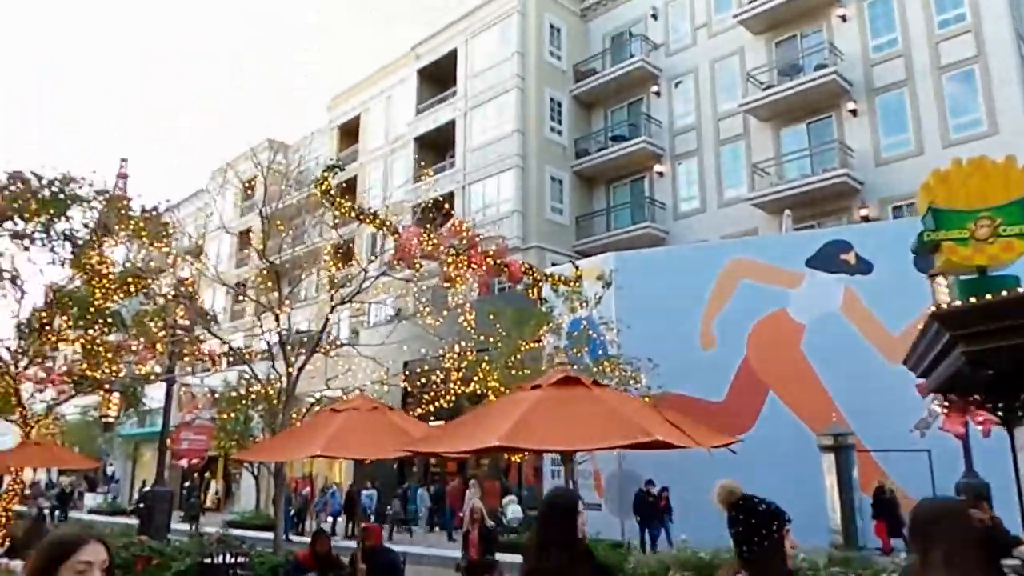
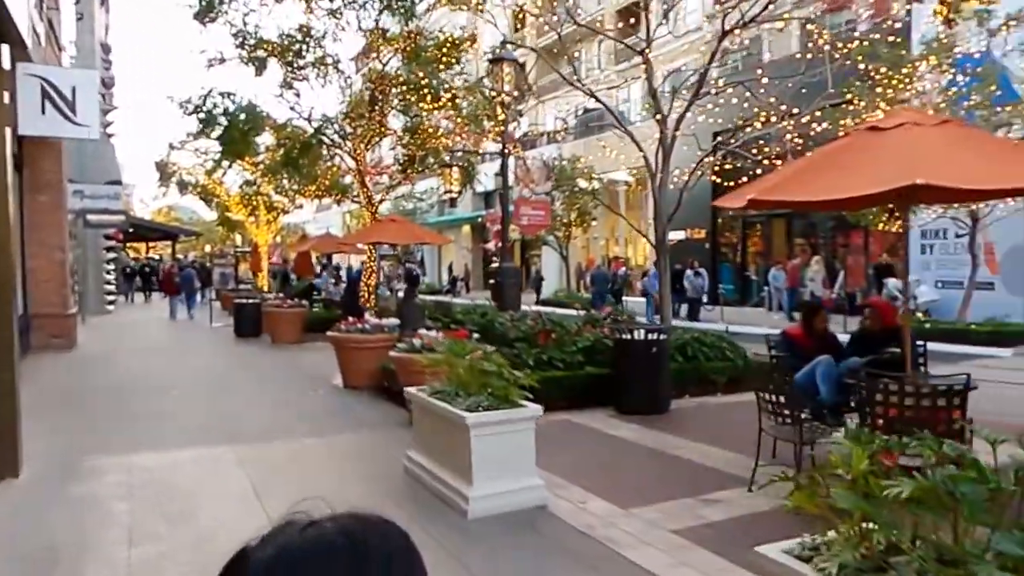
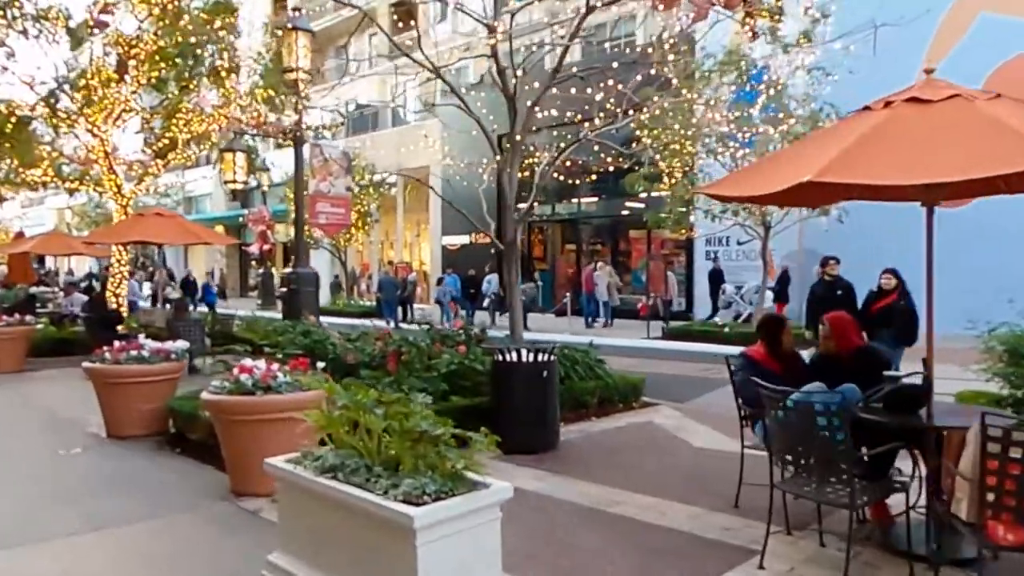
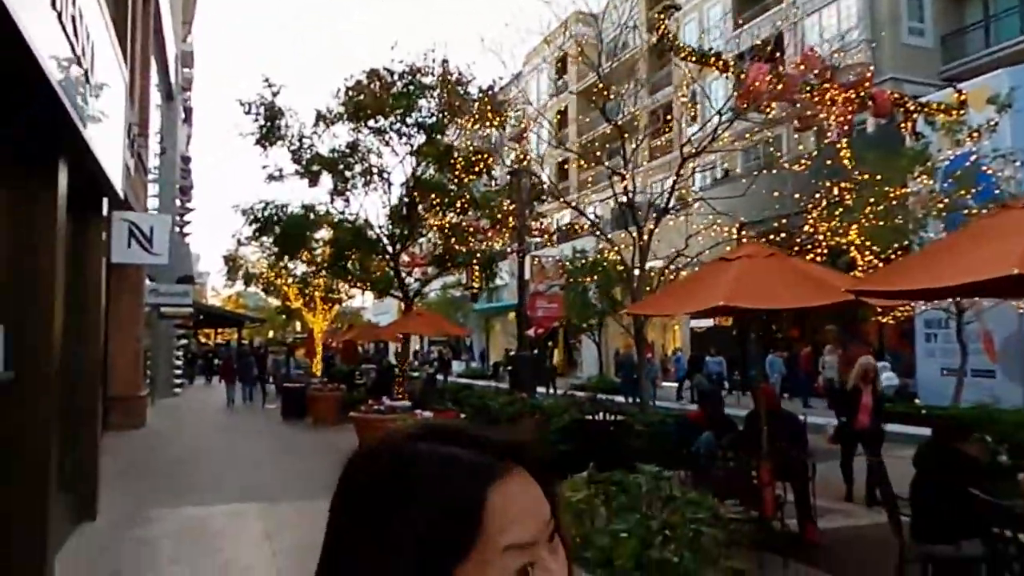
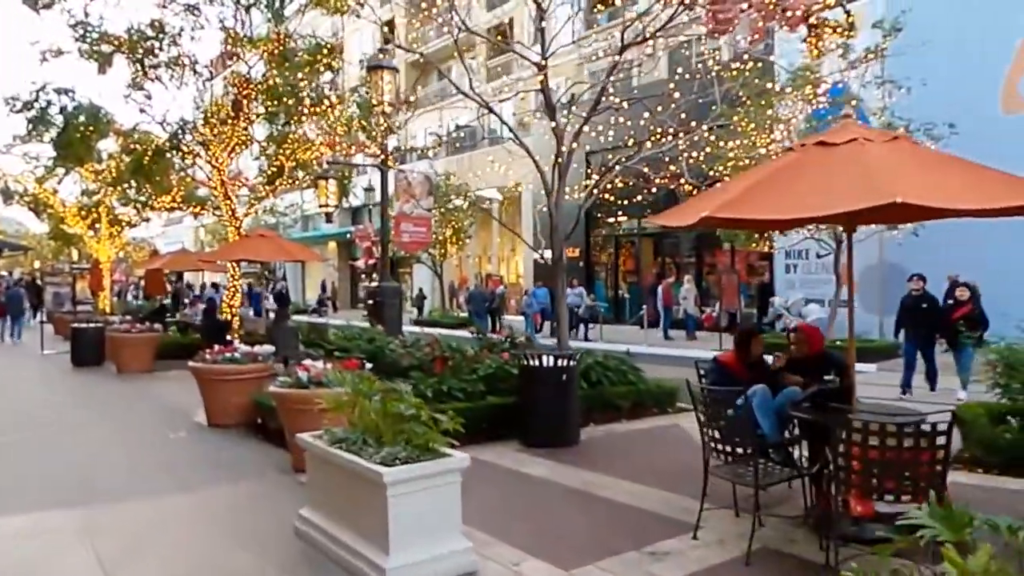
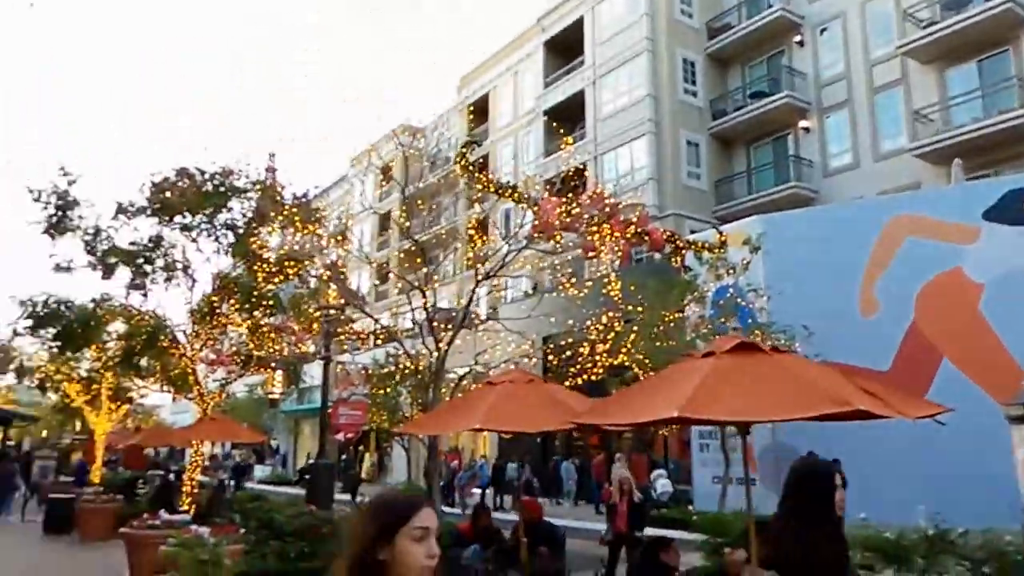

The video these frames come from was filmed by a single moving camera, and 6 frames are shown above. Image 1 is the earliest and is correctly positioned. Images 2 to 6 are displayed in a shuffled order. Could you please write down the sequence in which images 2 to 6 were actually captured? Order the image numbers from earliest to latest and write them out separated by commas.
6, 4, 2, 5, 3
